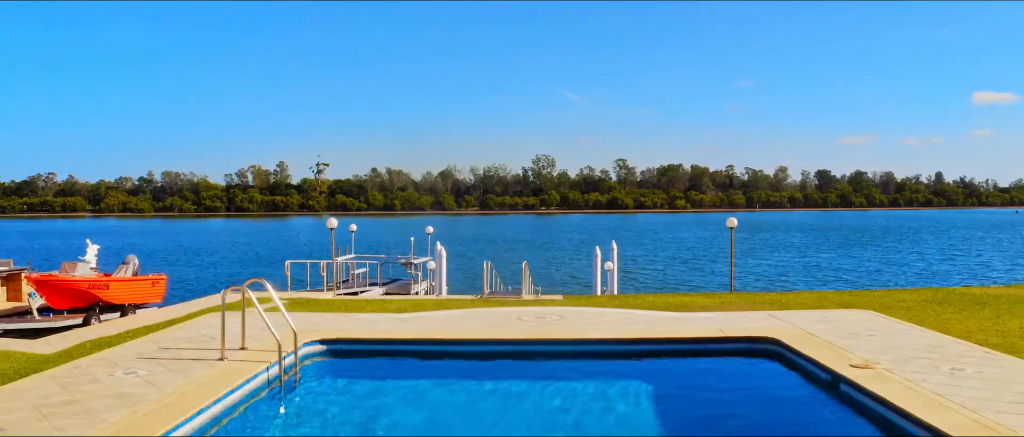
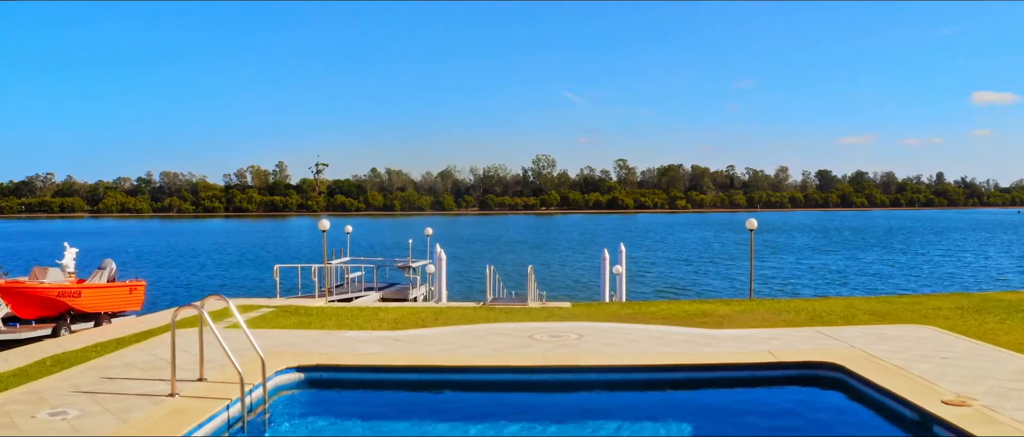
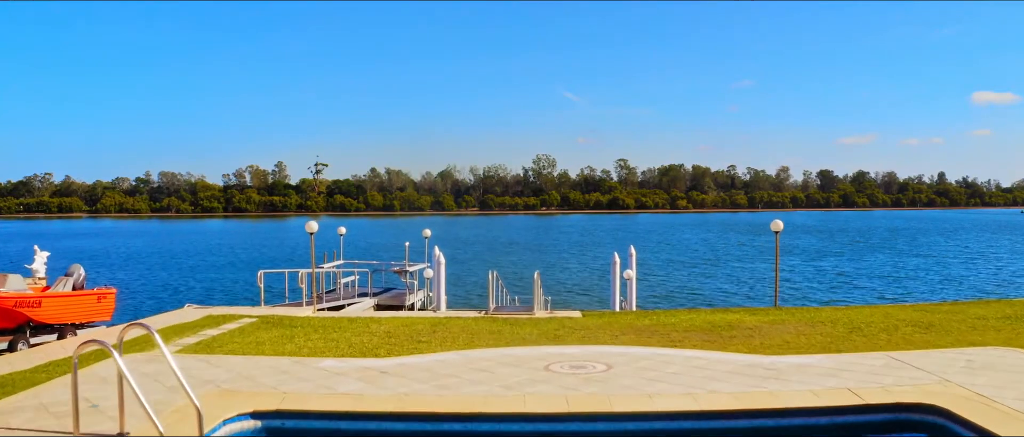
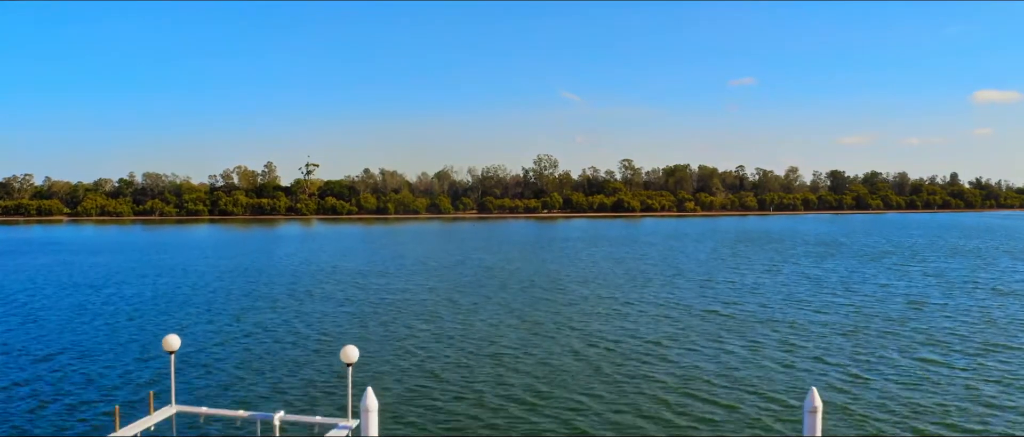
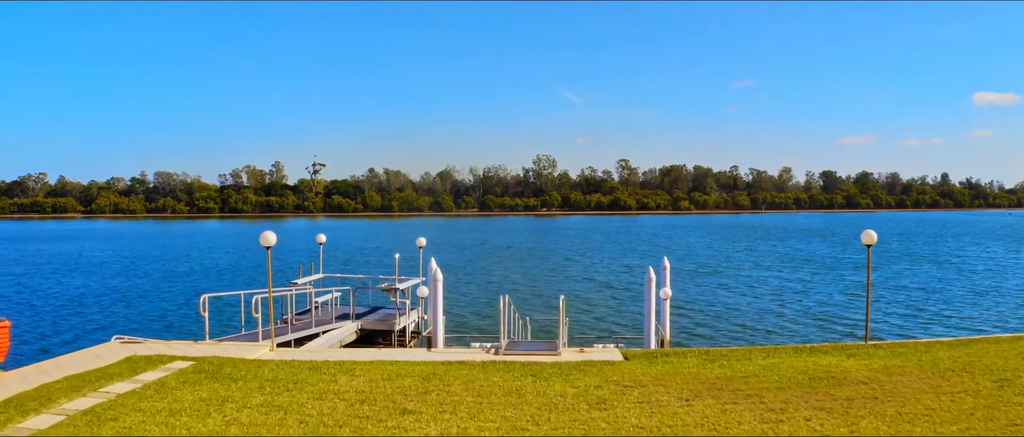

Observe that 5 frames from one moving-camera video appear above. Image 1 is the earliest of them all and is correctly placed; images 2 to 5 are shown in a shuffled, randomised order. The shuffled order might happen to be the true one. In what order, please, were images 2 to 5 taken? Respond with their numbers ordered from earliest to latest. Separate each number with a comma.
2, 3, 5, 4
